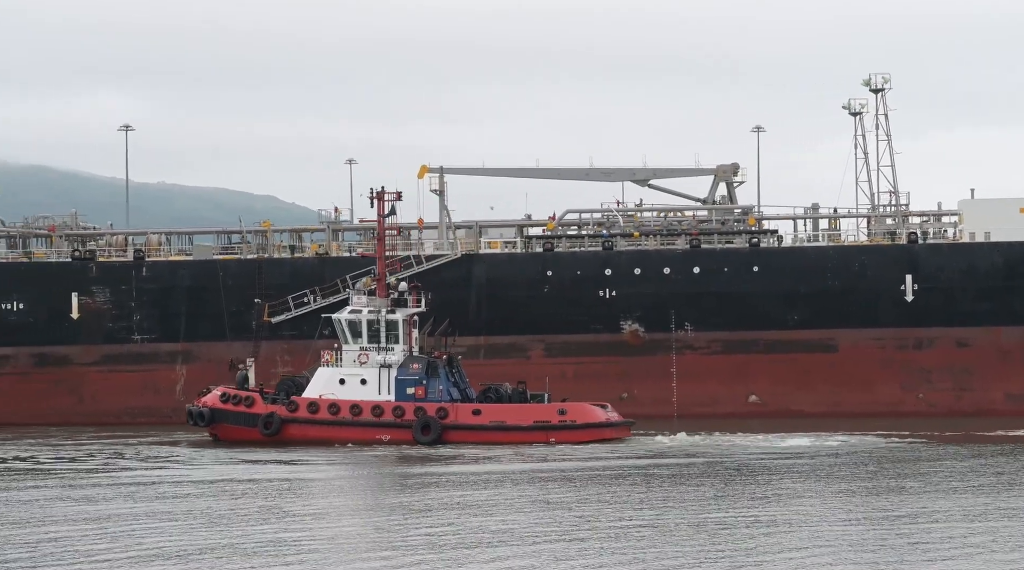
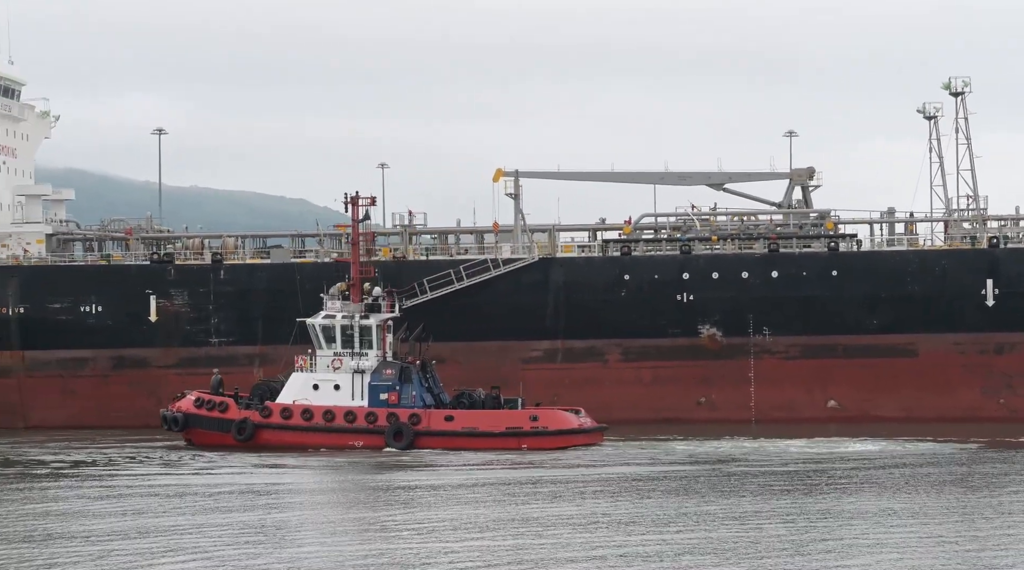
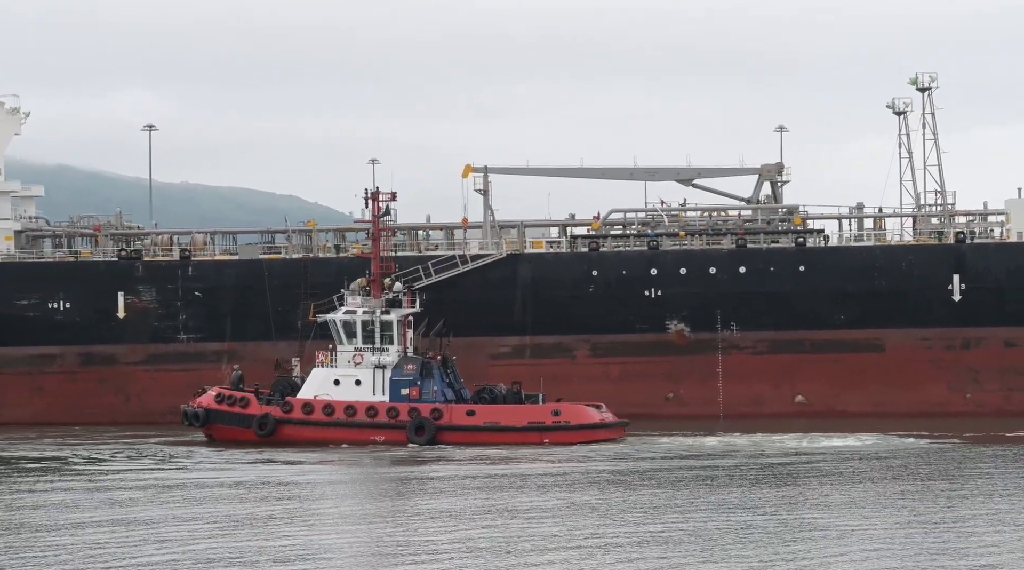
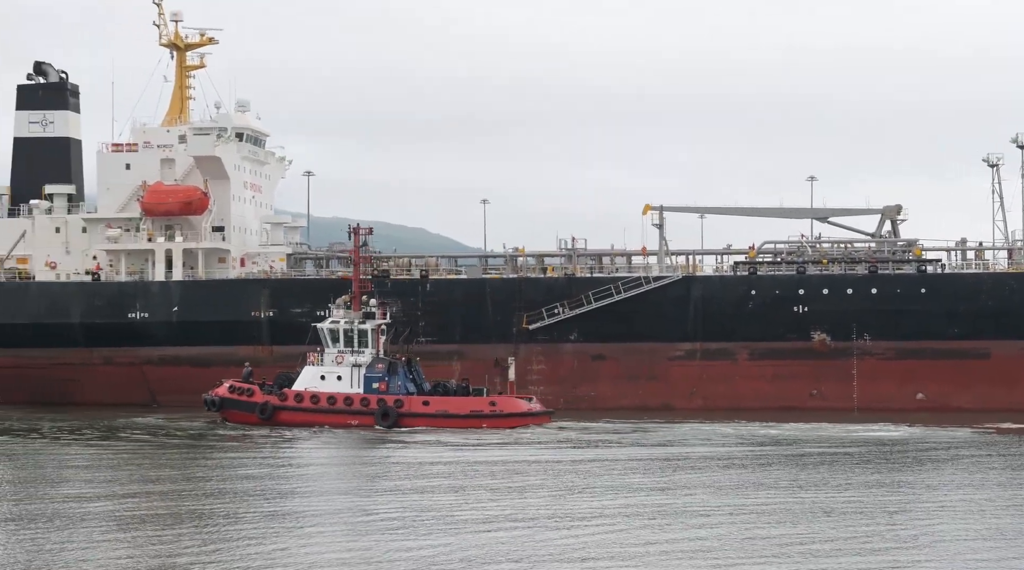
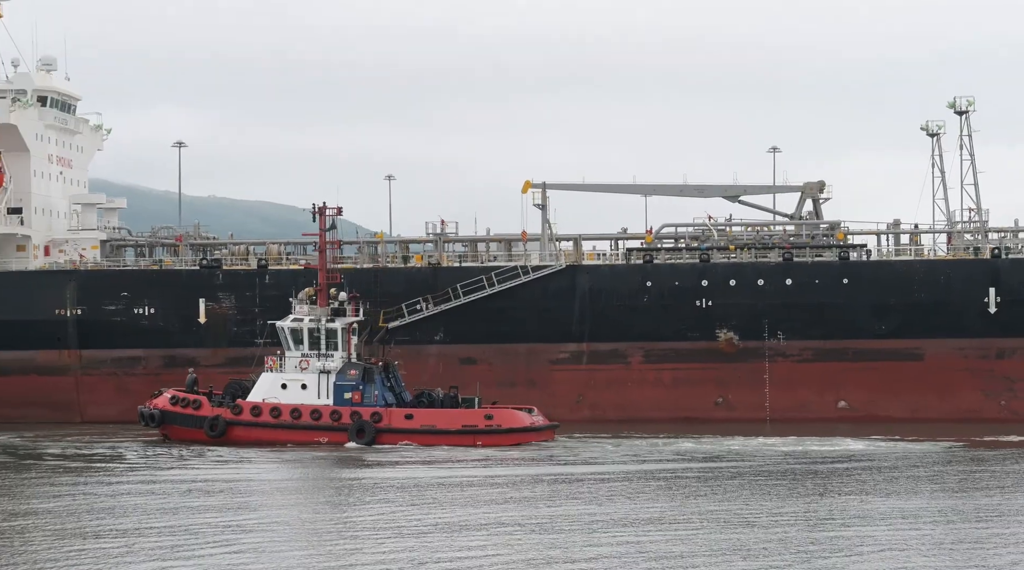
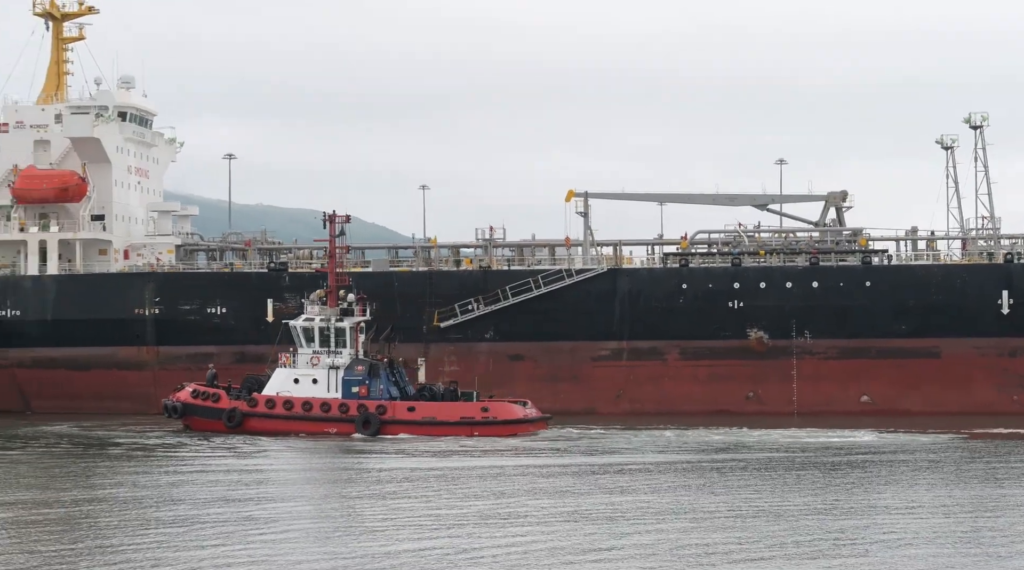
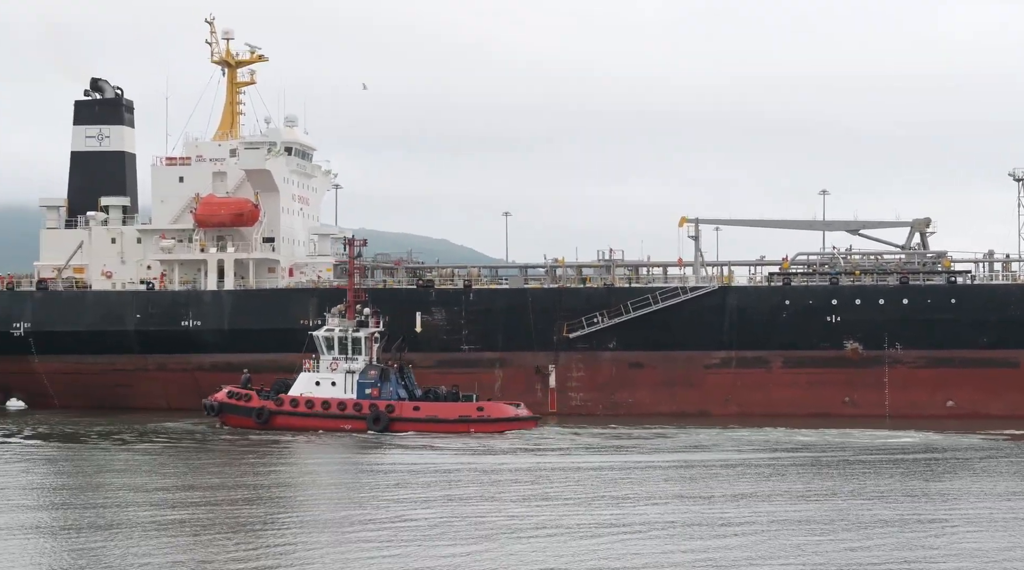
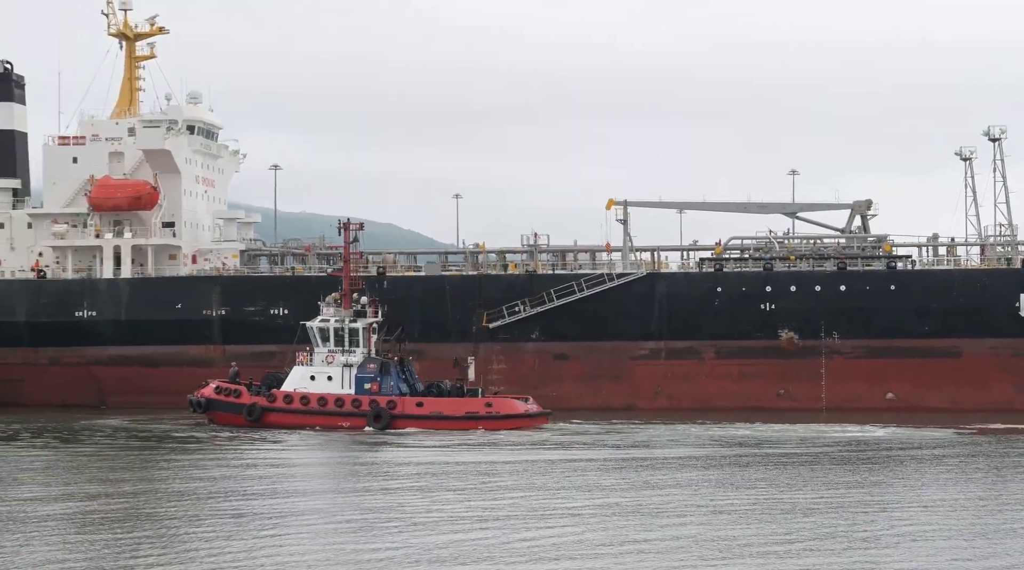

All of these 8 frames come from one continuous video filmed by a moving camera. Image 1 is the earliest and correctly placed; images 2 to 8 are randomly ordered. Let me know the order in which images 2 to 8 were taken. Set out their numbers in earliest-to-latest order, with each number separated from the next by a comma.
3, 2, 5, 6, 8, 4, 7
